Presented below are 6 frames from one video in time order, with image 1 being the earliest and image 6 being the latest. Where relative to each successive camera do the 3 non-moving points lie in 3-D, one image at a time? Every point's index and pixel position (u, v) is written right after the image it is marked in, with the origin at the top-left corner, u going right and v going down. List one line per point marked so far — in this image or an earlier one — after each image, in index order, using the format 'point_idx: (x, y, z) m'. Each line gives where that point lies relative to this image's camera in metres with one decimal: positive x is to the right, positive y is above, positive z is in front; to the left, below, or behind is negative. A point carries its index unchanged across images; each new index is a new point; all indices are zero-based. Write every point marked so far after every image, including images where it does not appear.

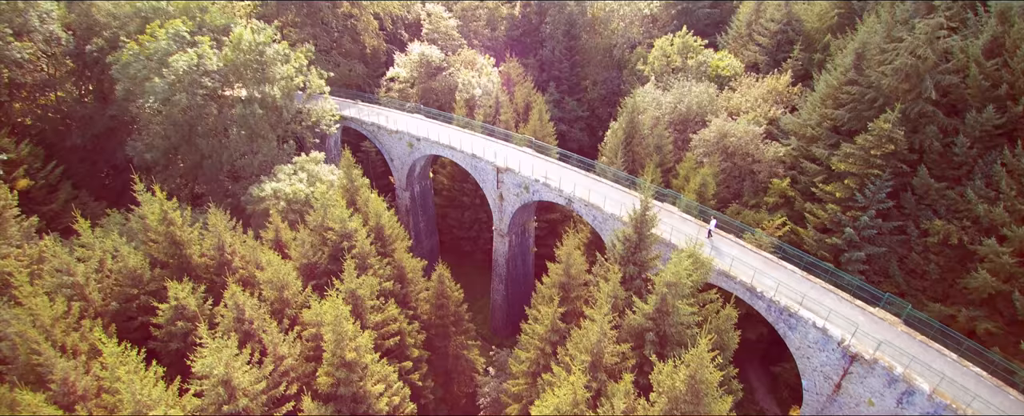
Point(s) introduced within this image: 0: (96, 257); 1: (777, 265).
0: (-15.1, -1.7, +17.3) m
1: (+11.0, -2.4, +19.9) m
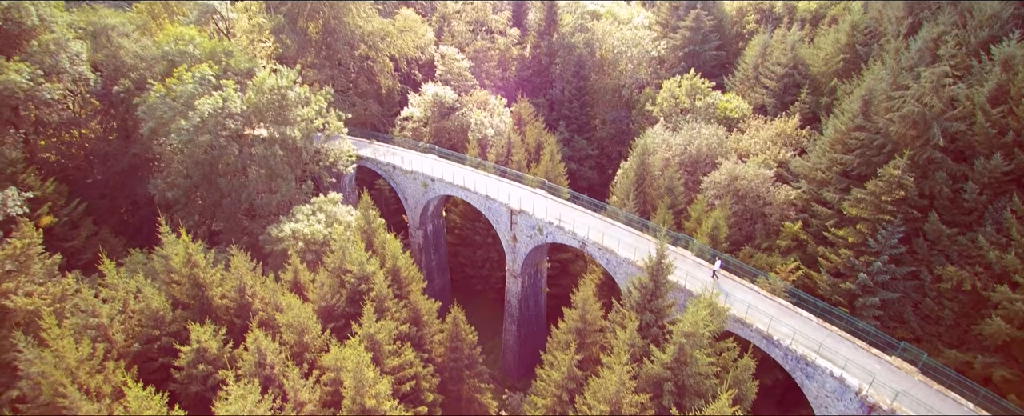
0: (-14.5, -3.3, +17.6) m
1: (+11.7, -4.3, +19.9) m
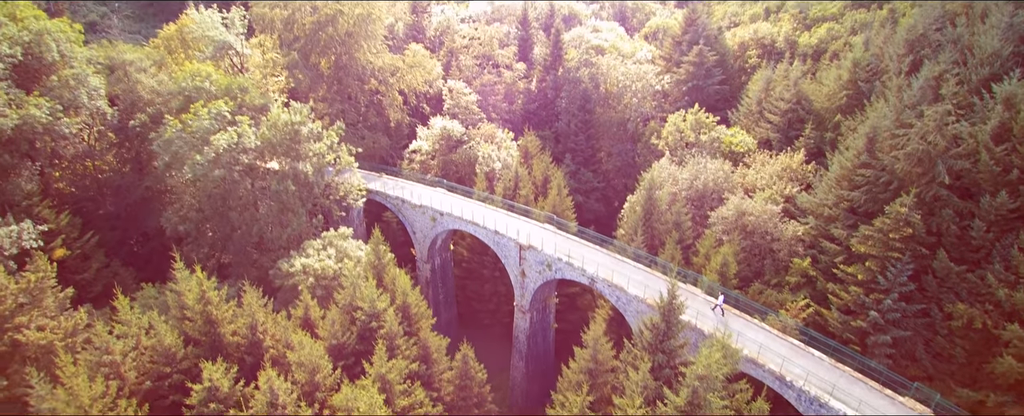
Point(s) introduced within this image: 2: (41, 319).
0: (-14.1, -4.7, +17.7) m
1: (+12.1, -6.0, +19.7) m
2: (-18.8, -4.5, +19.0) m
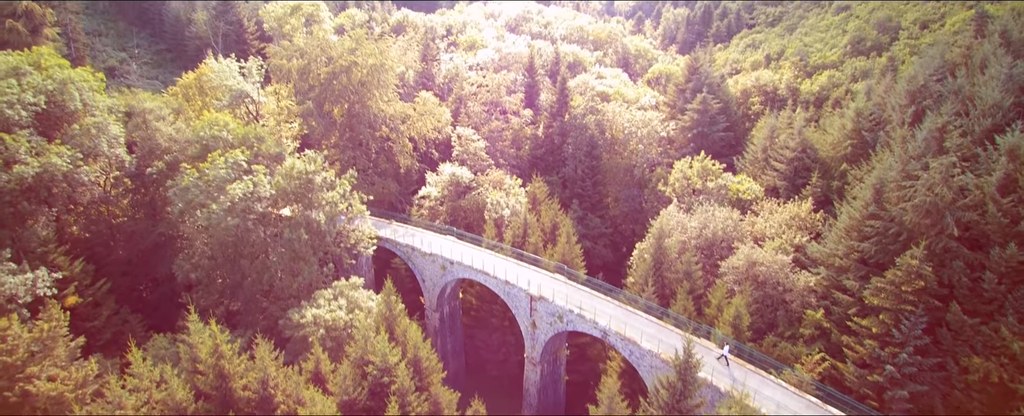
0: (-13.5, -6.7, +17.5) m
1: (+12.6, -8.2, +19.4) m
2: (-18.3, -6.6, +18.9) m
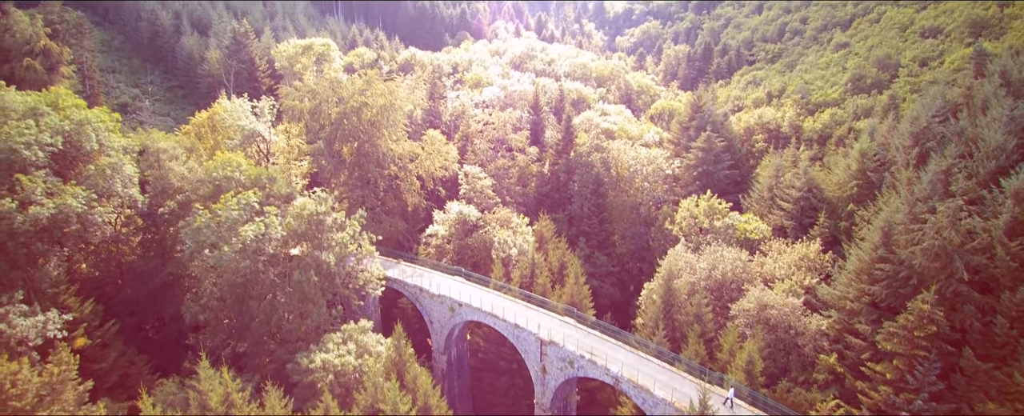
0: (-13.1, -8.5, +17.3) m
1: (+13.1, -10.2, +19.0) m
2: (-17.8, -8.4, +18.7) m
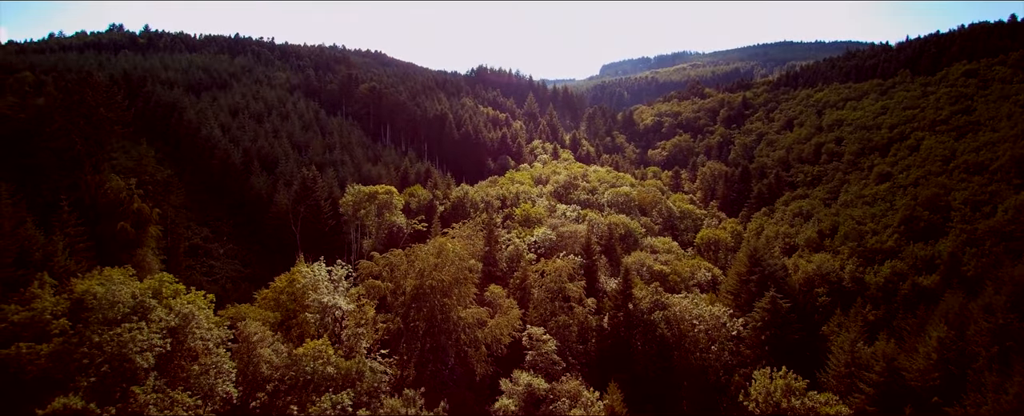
0: (-8.4, -19.3, +17.3) m
1: (+17.9, -20.7, +17.7) m
2: (-13.1, -19.5, +18.9) m
